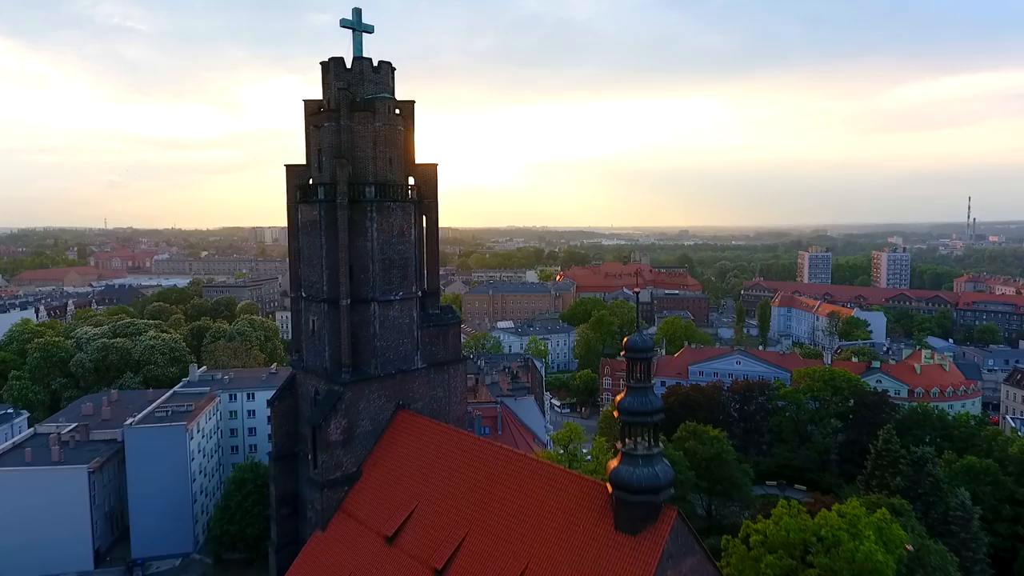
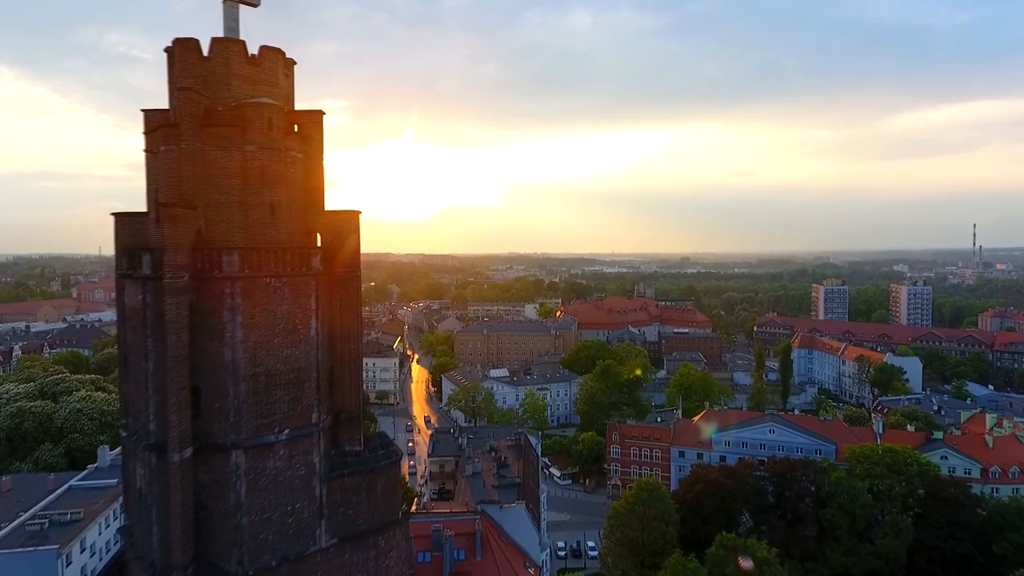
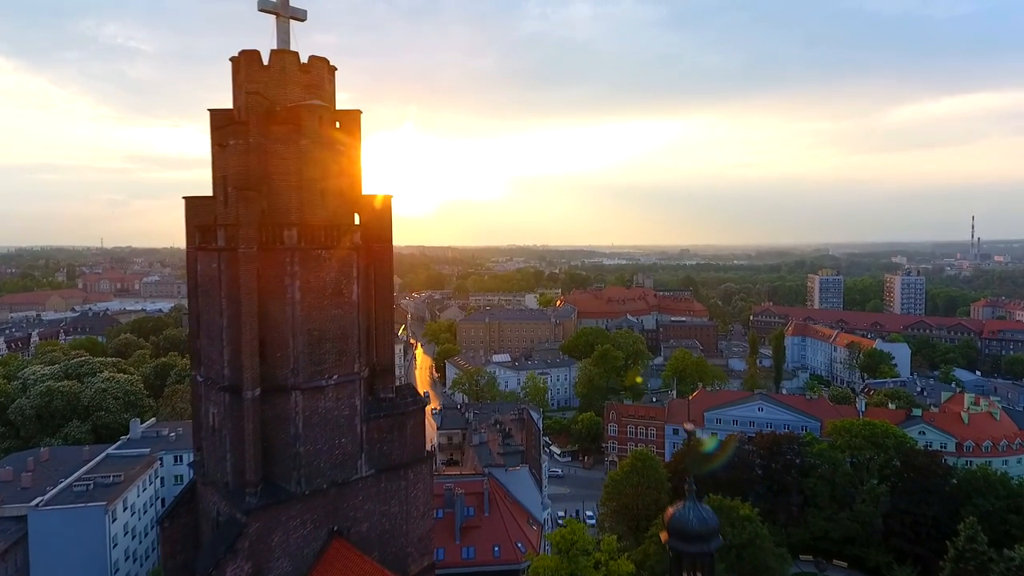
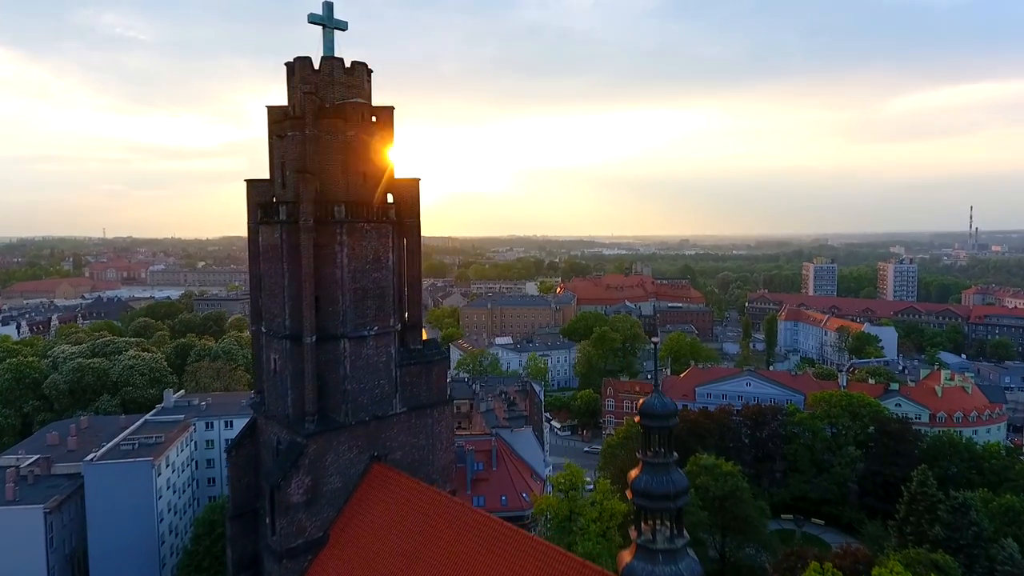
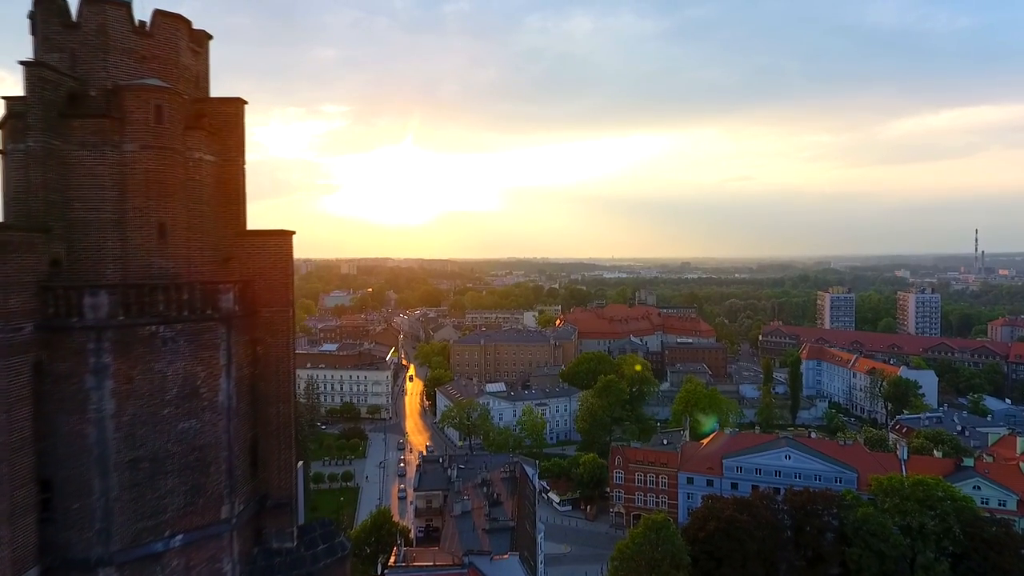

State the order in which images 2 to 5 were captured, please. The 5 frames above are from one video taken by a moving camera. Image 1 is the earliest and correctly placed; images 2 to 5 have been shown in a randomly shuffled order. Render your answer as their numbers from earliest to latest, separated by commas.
4, 3, 2, 5
